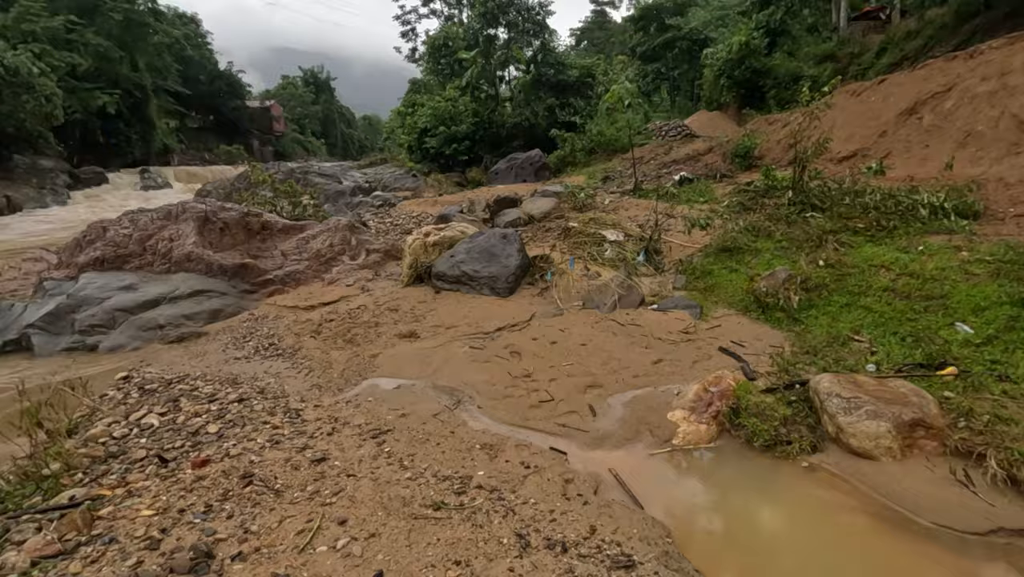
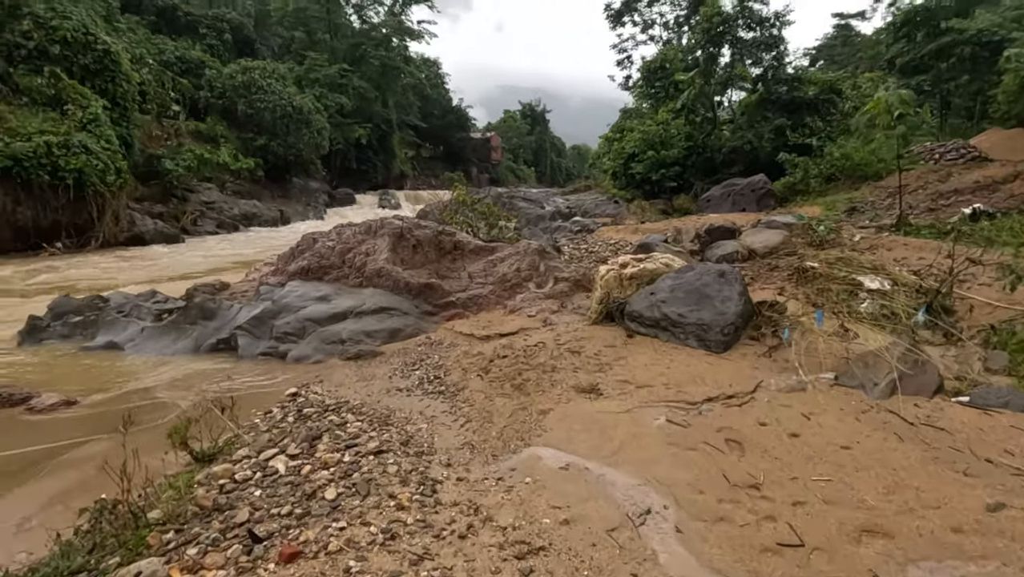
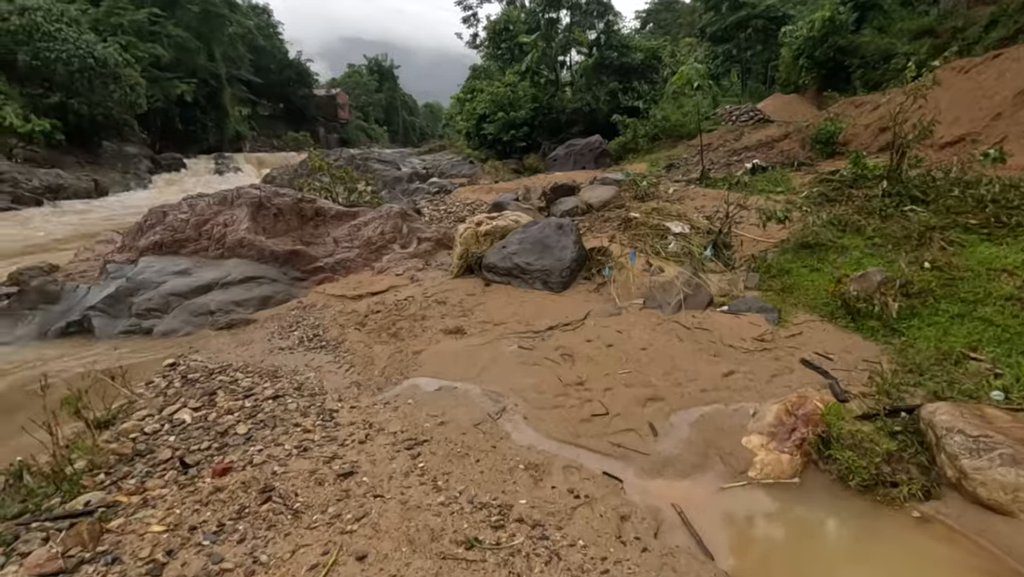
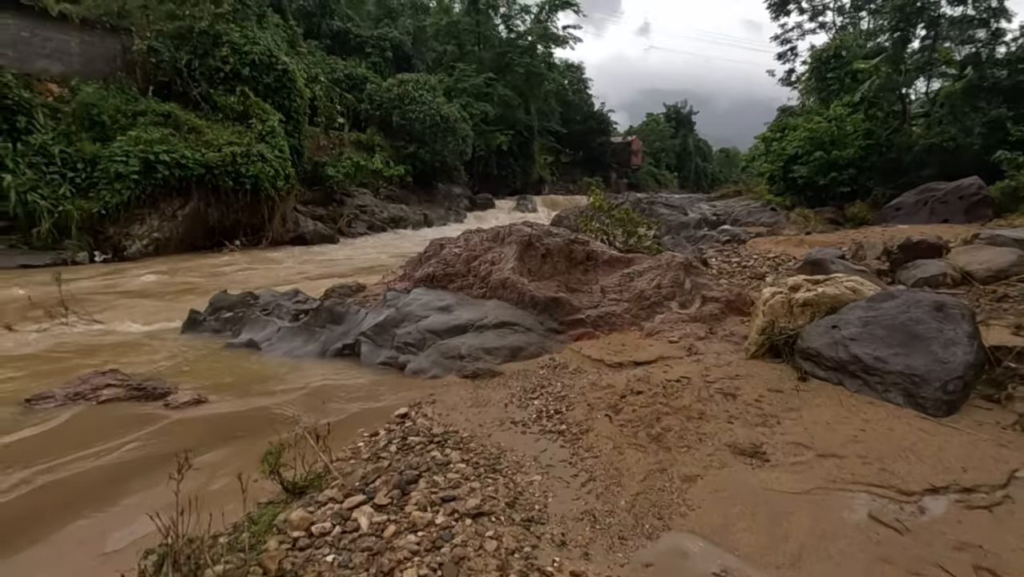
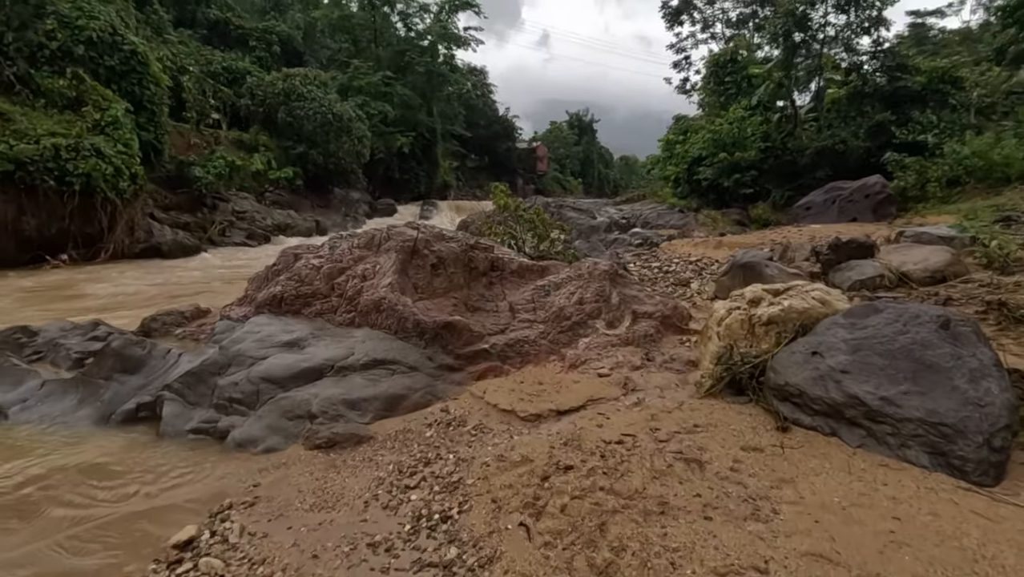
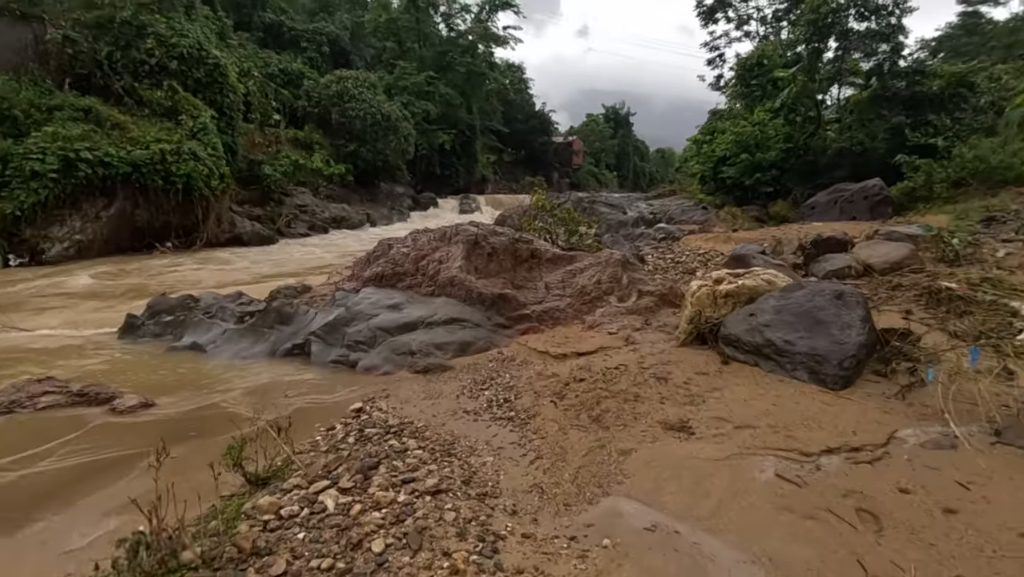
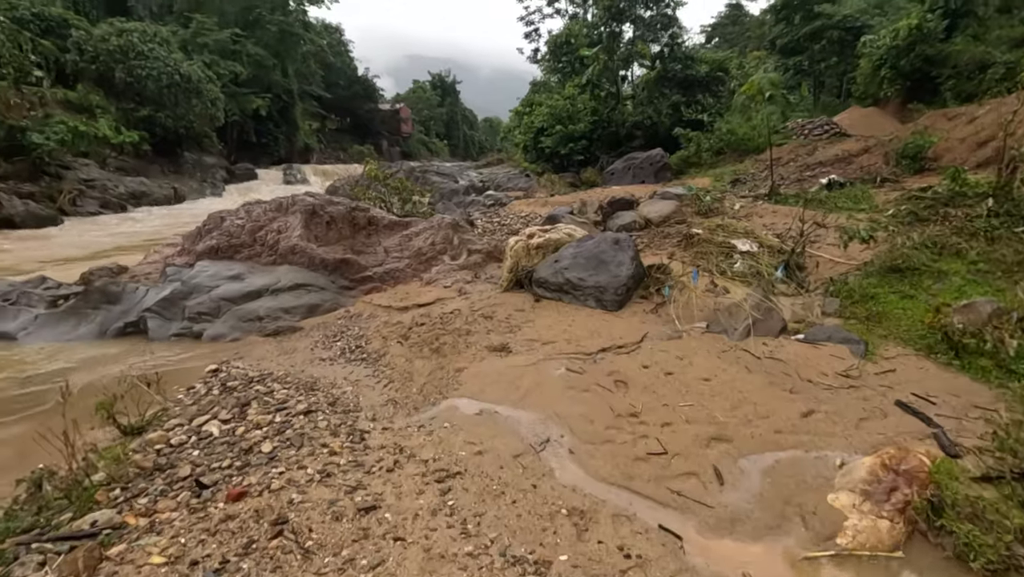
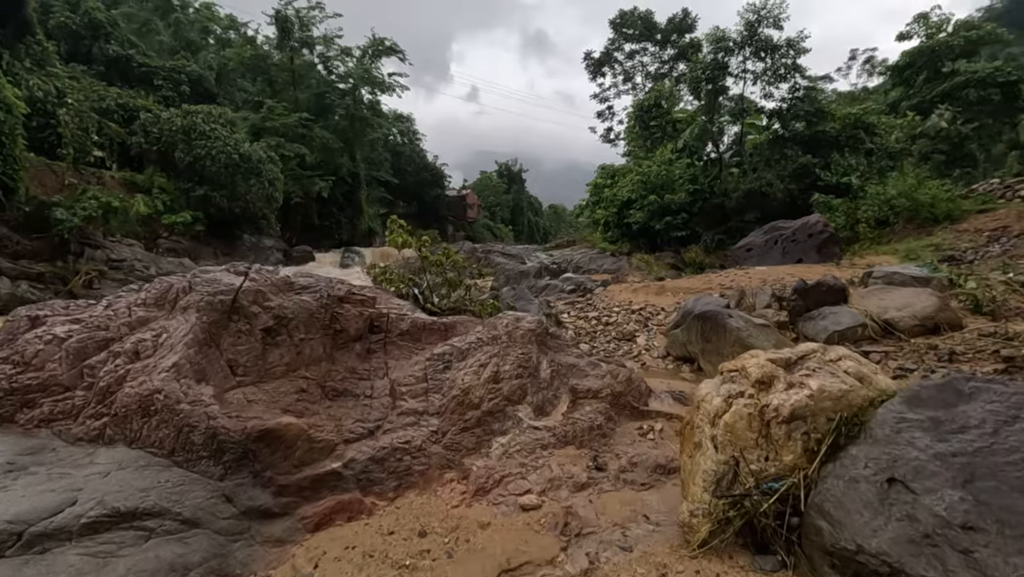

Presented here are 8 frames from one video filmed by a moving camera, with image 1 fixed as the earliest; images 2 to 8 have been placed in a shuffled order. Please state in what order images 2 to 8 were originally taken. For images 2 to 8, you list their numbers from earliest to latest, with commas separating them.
3, 7, 2, 6, 4, 5, 8
